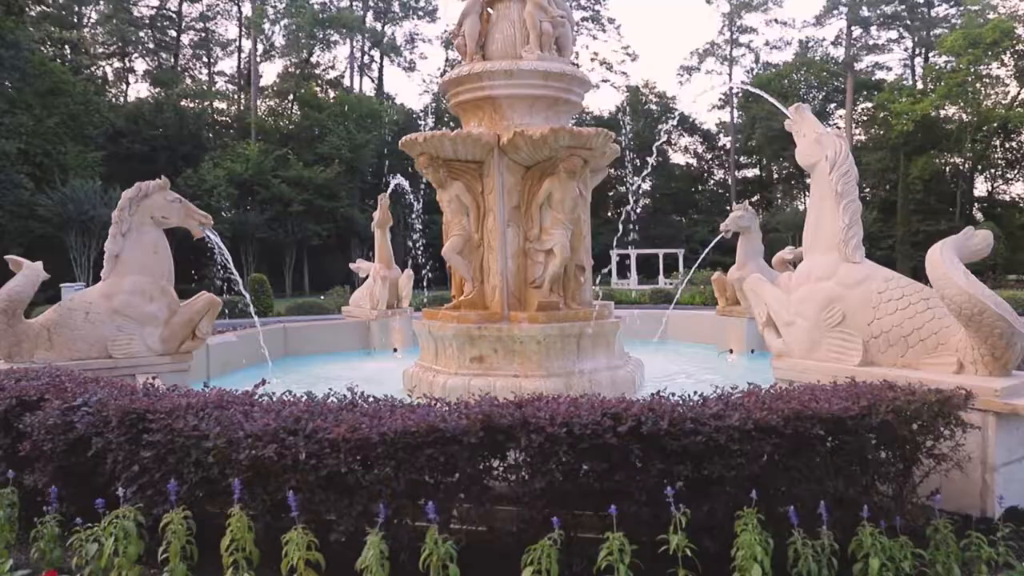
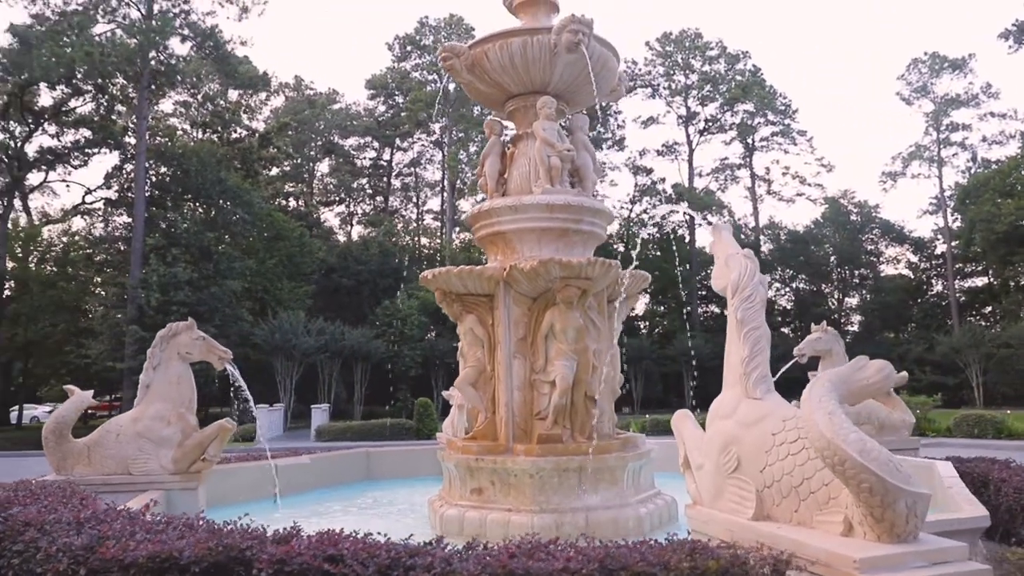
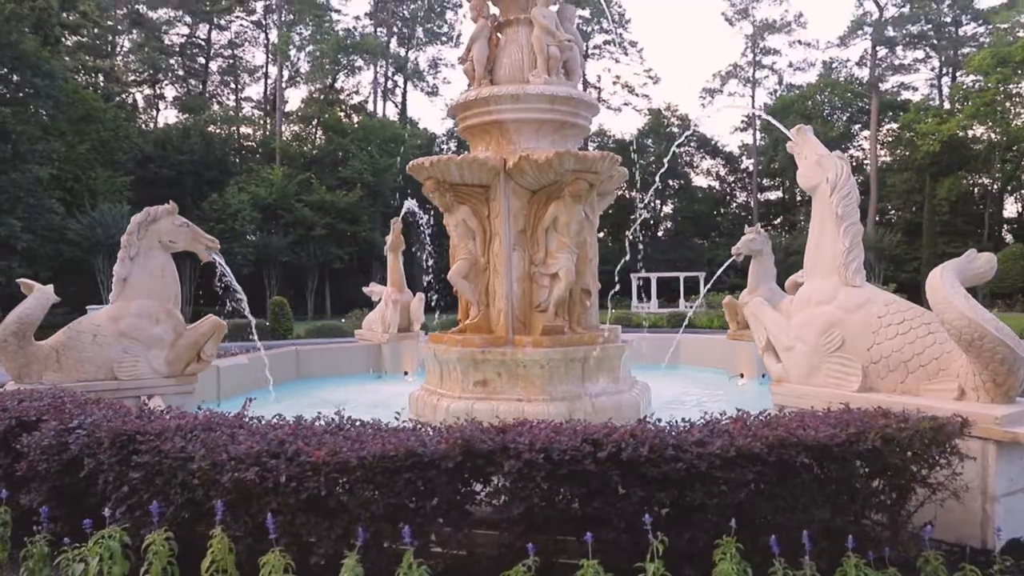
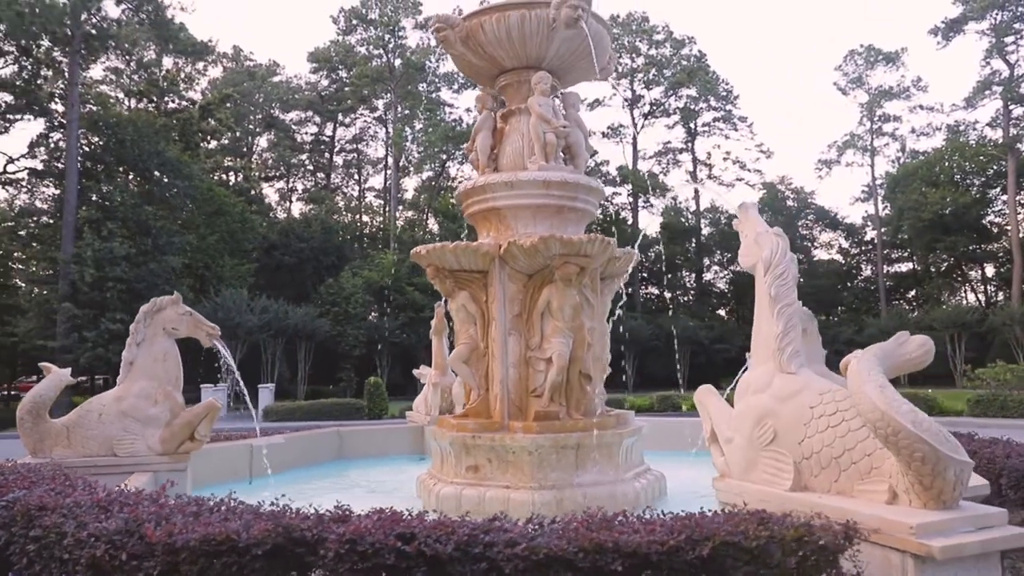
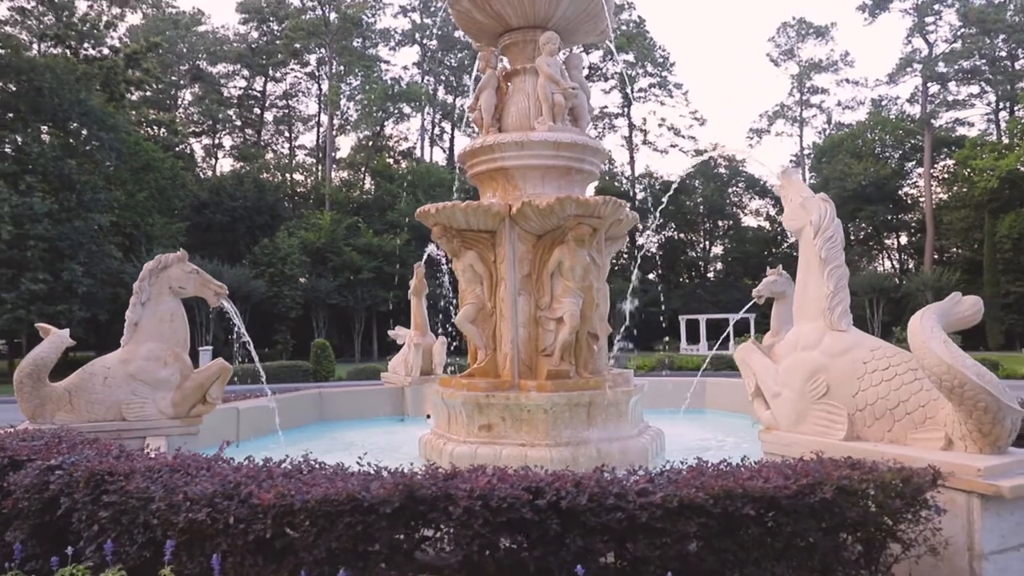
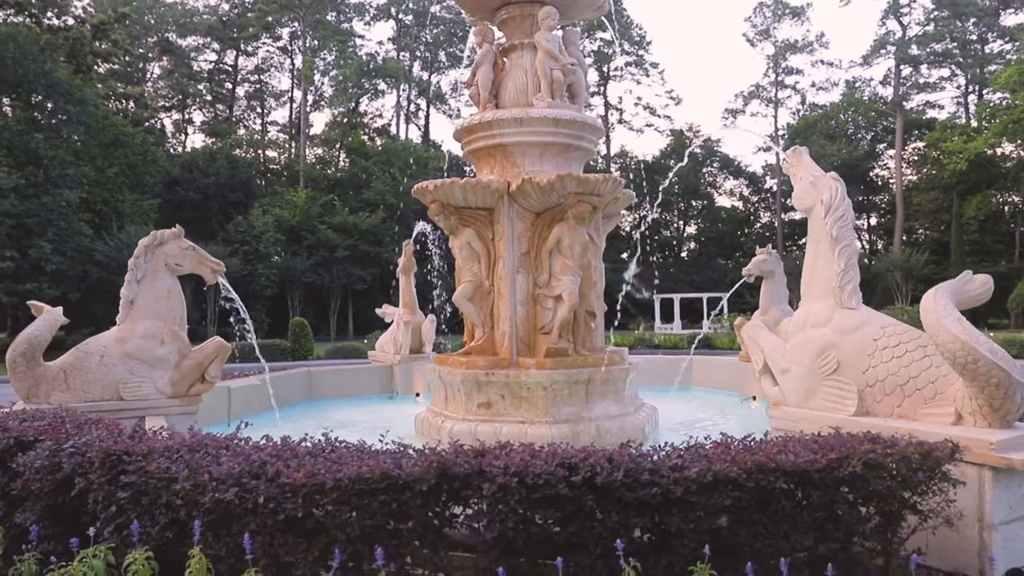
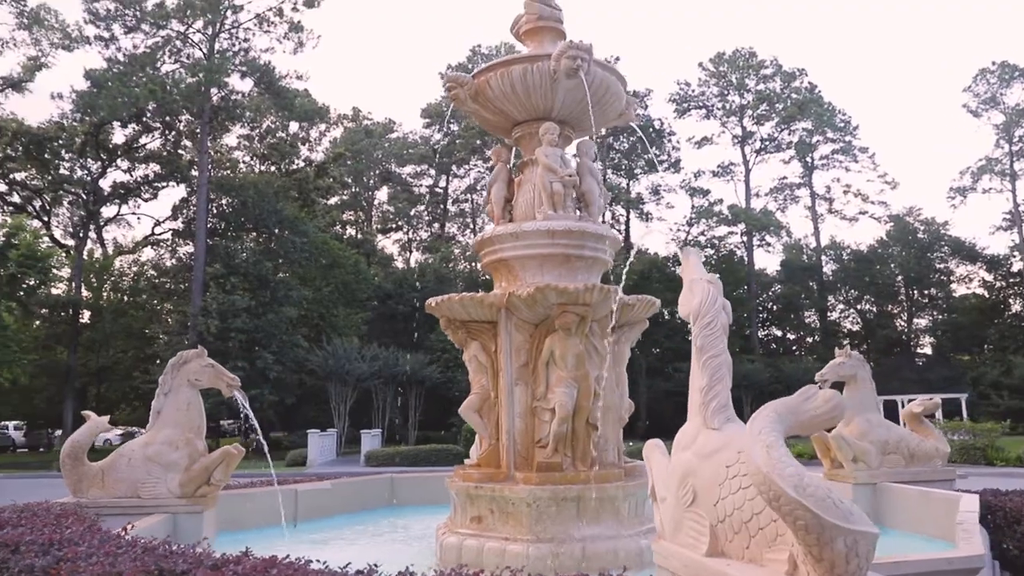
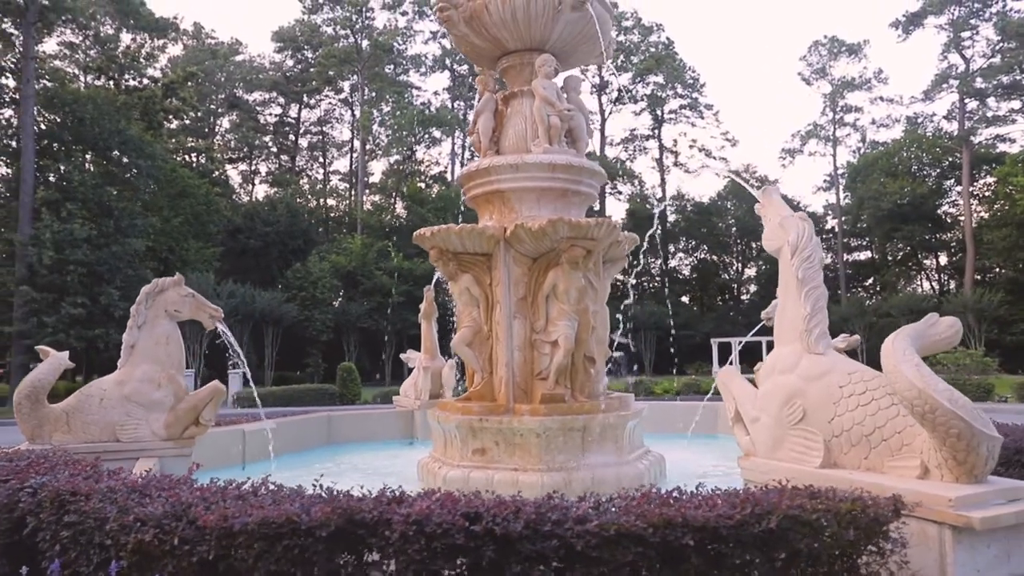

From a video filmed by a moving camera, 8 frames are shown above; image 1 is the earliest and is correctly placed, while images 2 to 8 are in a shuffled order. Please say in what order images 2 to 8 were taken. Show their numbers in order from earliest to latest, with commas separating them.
3, 6, 5, 8, 4, 2, 7
